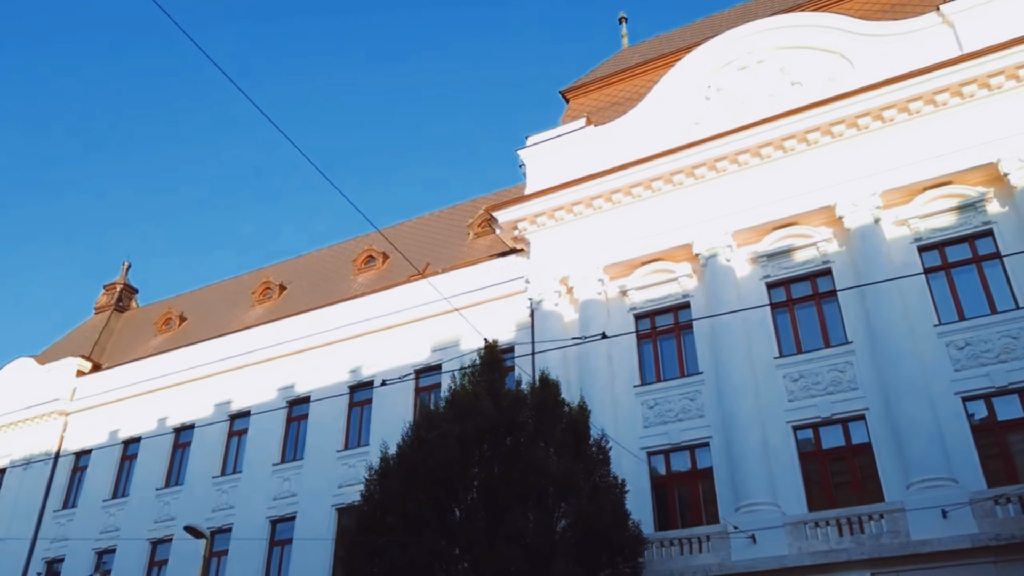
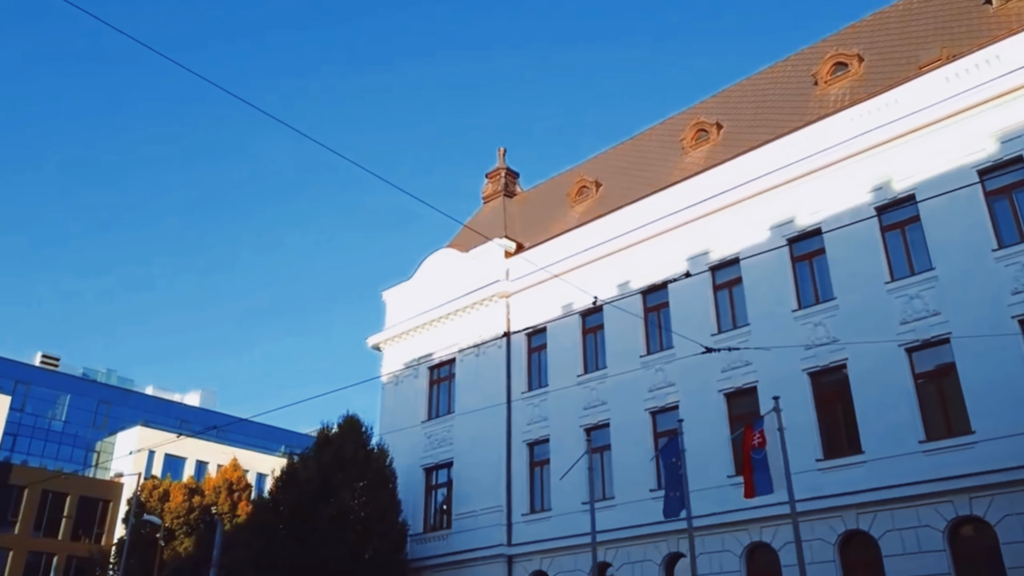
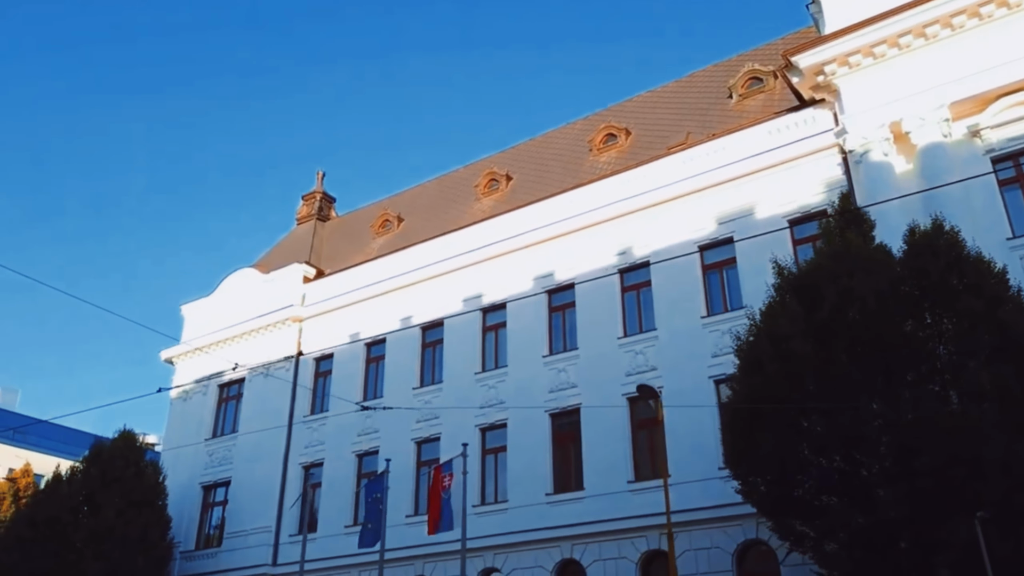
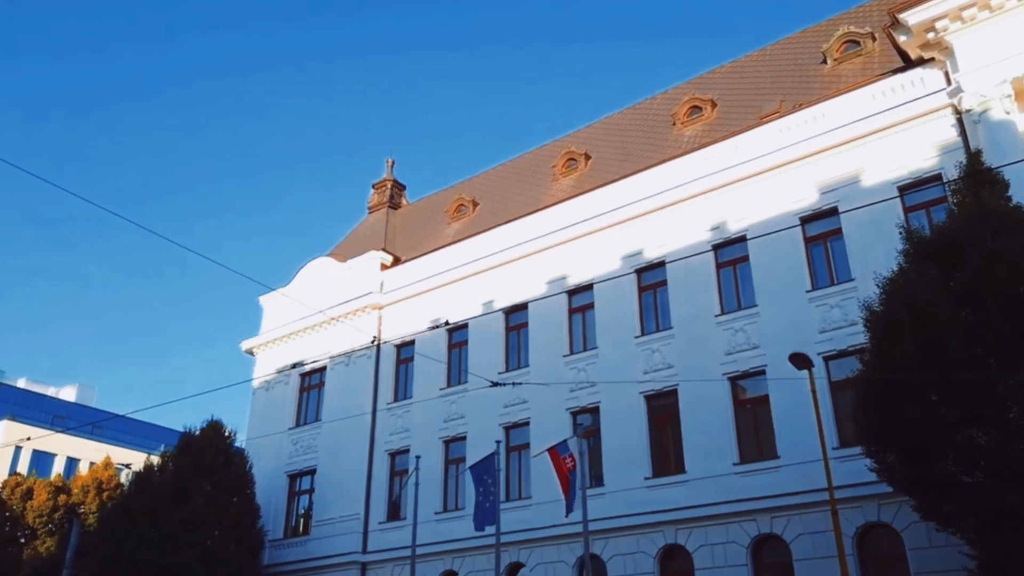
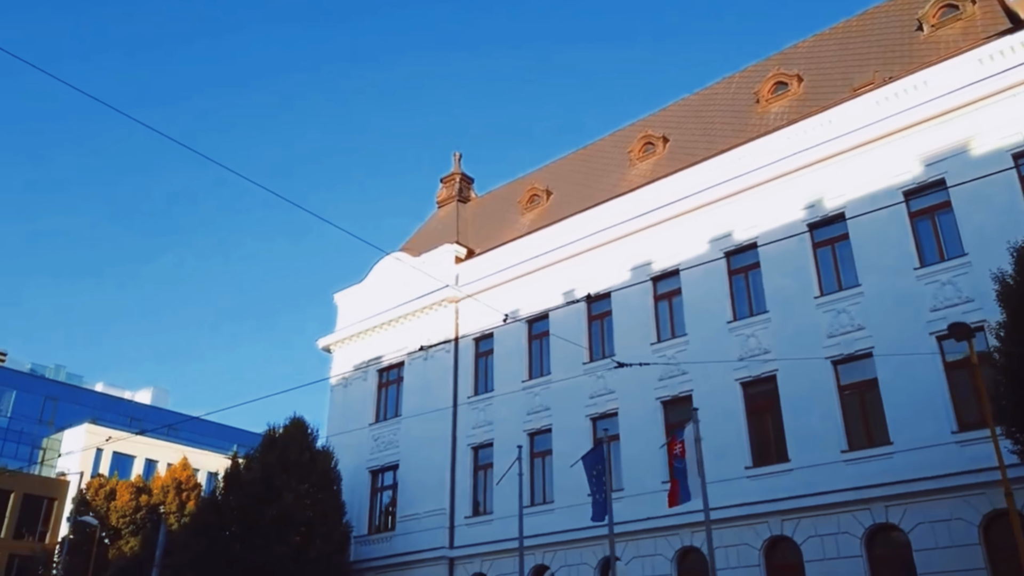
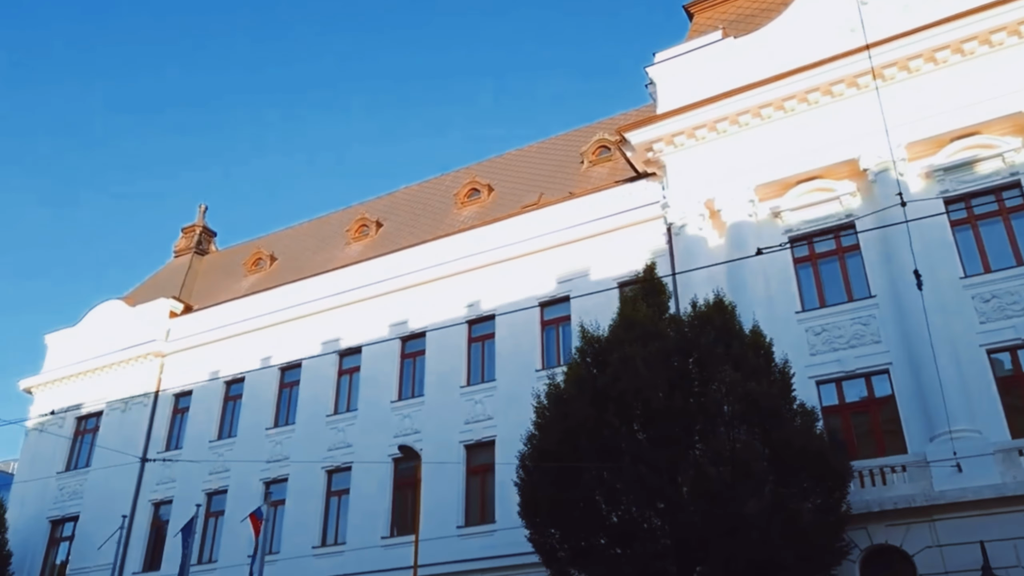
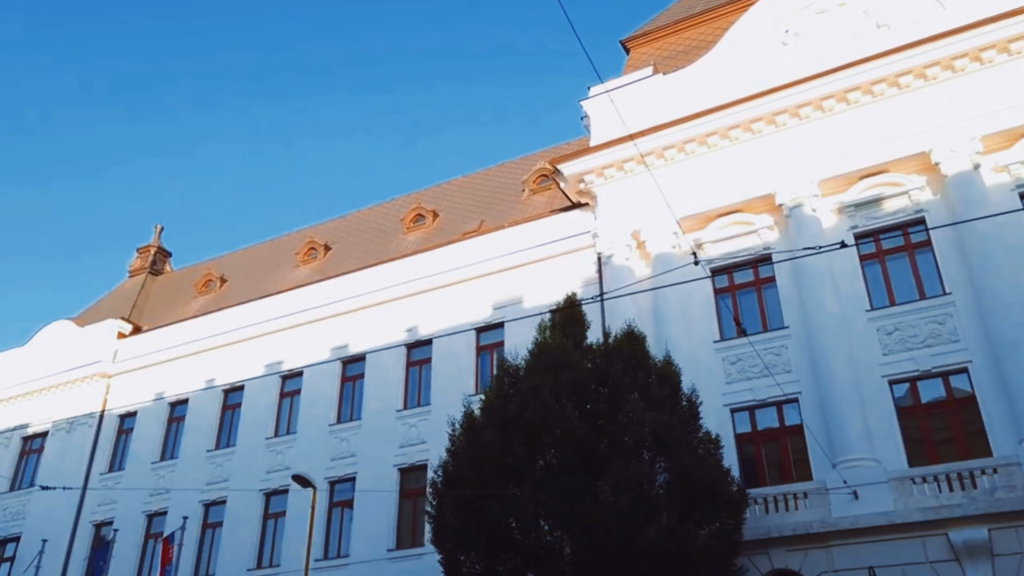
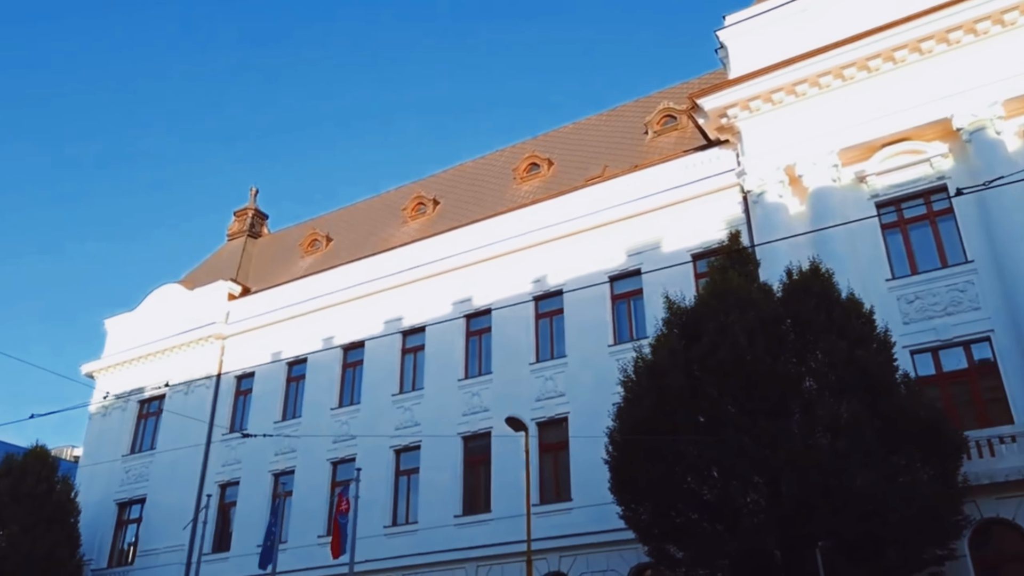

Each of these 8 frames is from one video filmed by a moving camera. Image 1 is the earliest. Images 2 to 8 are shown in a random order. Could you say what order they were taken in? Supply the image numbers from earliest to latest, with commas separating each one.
7, 6, 8, 3, 4, 5, 2
